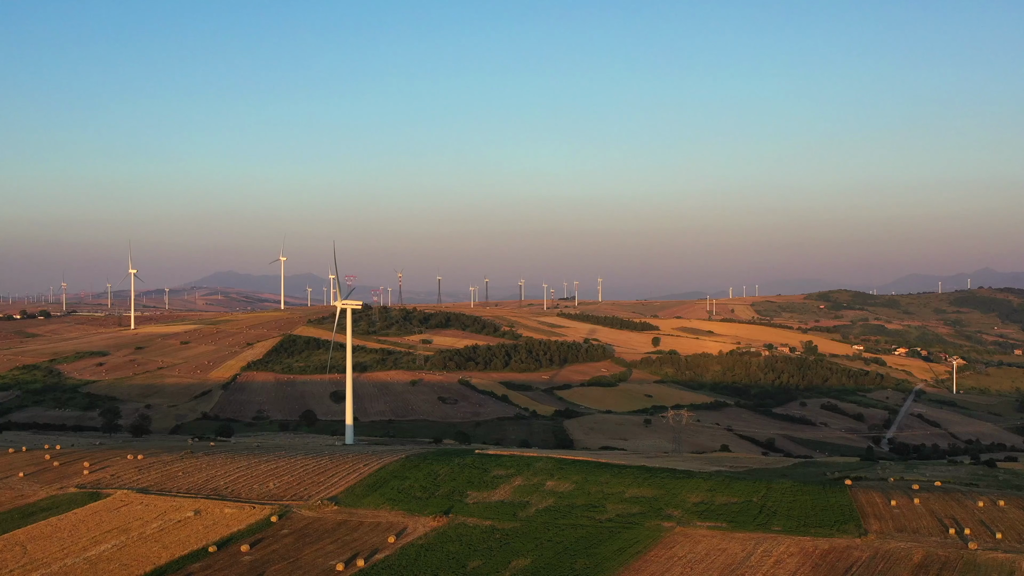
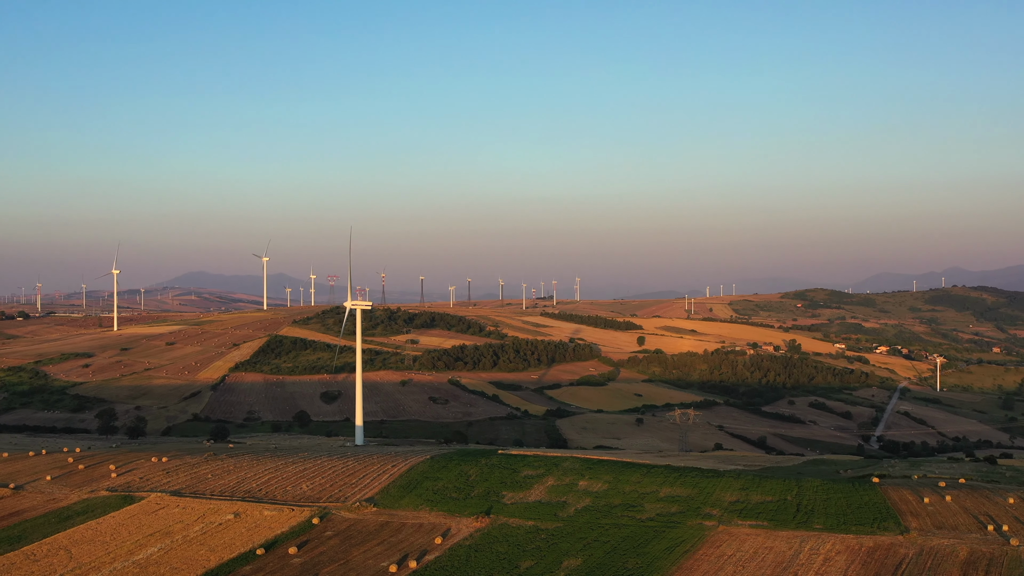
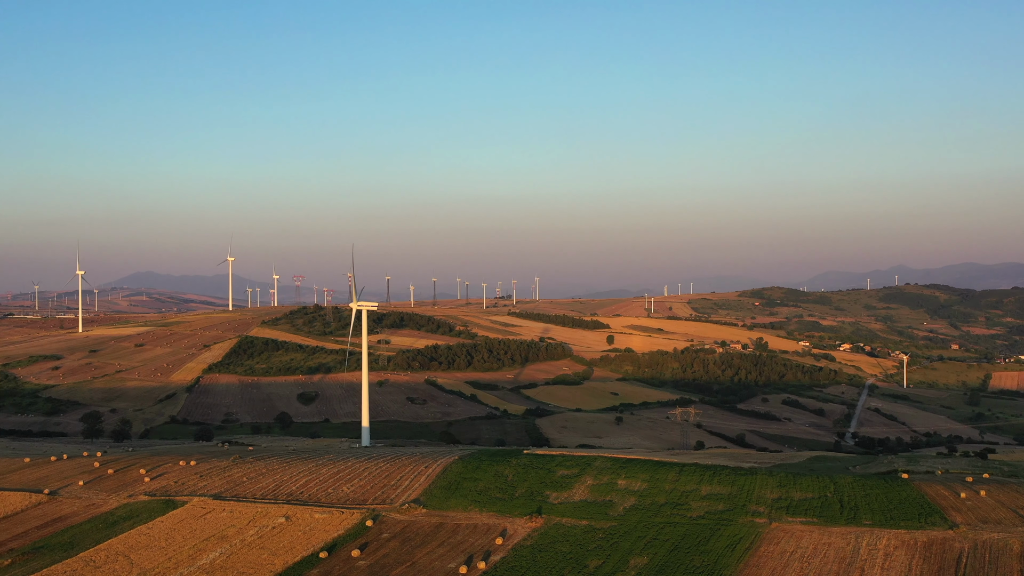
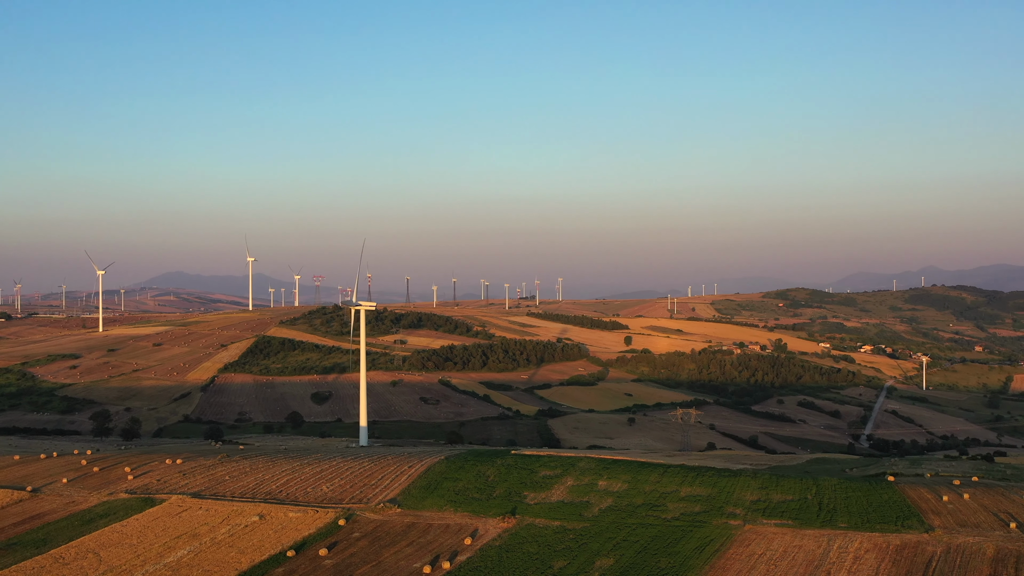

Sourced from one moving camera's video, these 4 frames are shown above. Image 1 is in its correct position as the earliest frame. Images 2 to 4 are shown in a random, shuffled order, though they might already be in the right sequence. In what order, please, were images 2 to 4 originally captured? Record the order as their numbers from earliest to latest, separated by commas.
2, 4, 3
